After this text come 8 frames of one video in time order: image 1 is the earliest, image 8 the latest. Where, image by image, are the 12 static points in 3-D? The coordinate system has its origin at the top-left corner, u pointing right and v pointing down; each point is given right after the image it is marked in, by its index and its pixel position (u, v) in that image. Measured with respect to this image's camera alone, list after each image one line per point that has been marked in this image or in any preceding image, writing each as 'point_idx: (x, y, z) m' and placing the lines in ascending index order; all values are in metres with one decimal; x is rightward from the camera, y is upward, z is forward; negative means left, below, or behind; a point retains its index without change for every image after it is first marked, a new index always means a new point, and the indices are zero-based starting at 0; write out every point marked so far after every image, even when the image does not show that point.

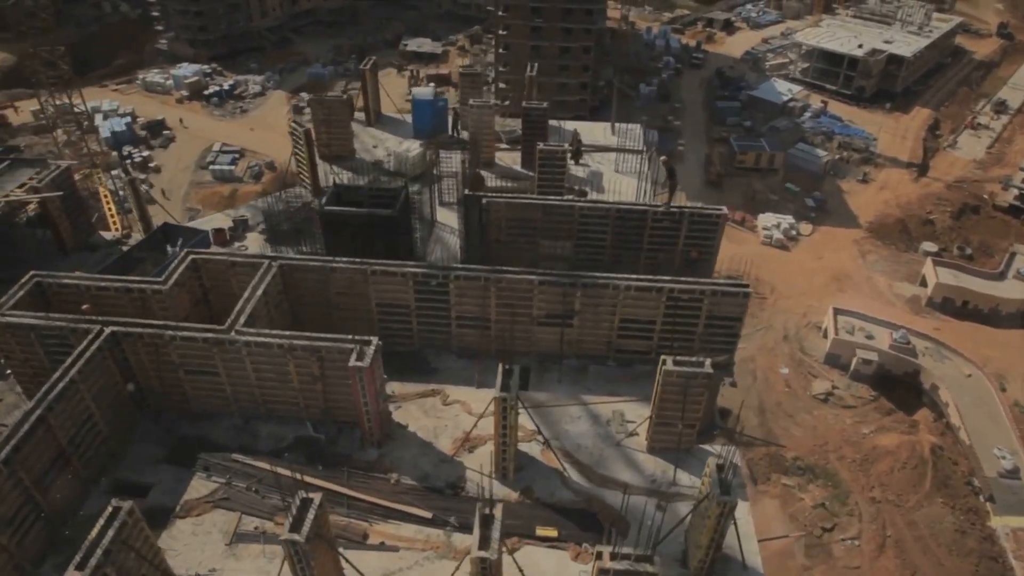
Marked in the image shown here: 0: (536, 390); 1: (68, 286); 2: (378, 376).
0: (+0.7, -2.8, +19.3) m
1: (-11.9, 0.0, +19.1) m
2: (-3.3, -2.2, +17.2) m
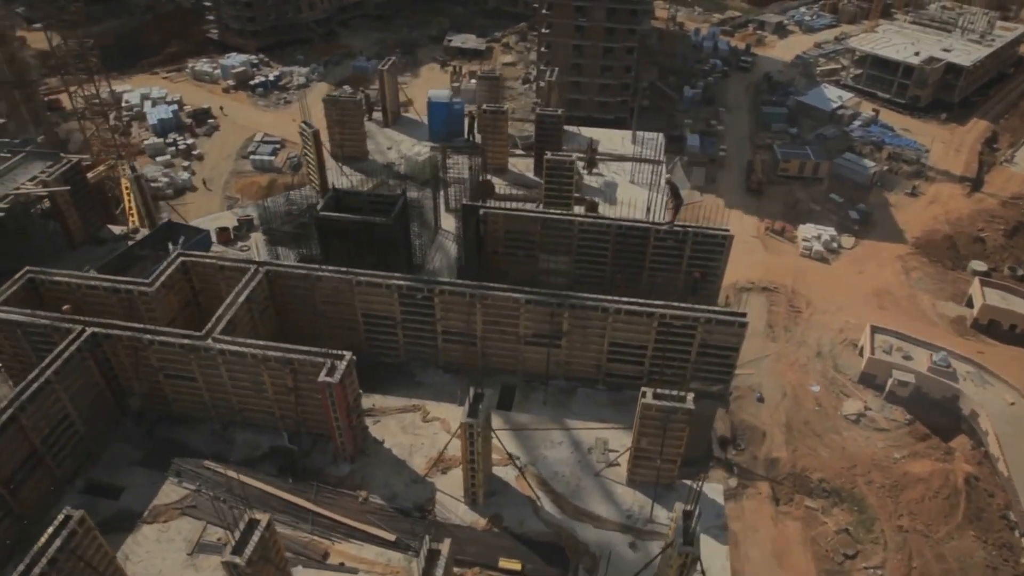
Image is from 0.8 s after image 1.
0: (+0.2, -3.3, +18.8) m
1: (-12.3, +0.1, +19.2) m
2: (-3.9, -2.5, +16.8) m
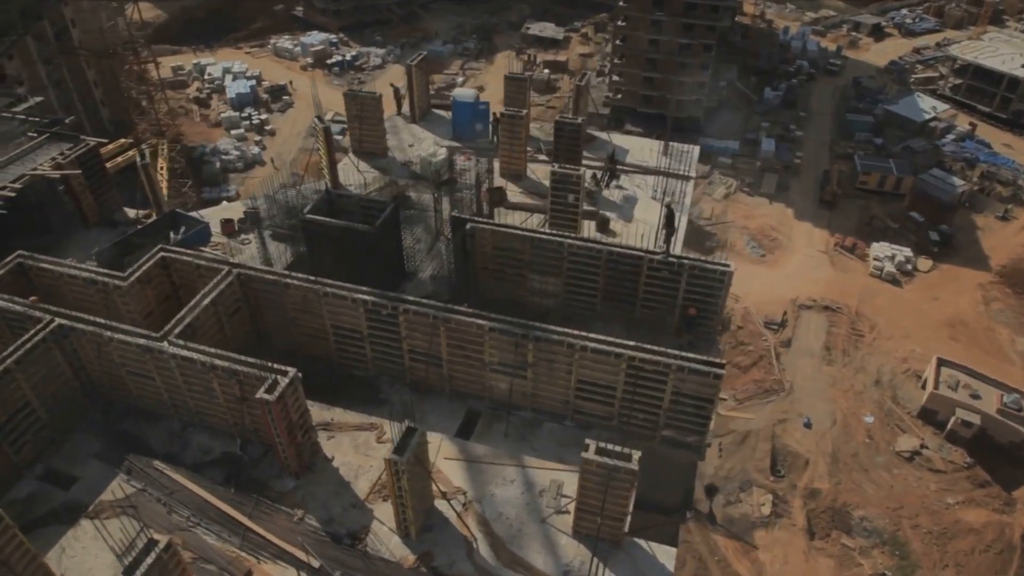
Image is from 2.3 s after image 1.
0: (-0.9, -4.0, +17.9) m
1: (-13.0, +0.5, +19.6) m
2: (-5.0, -2.8, +16.4) m
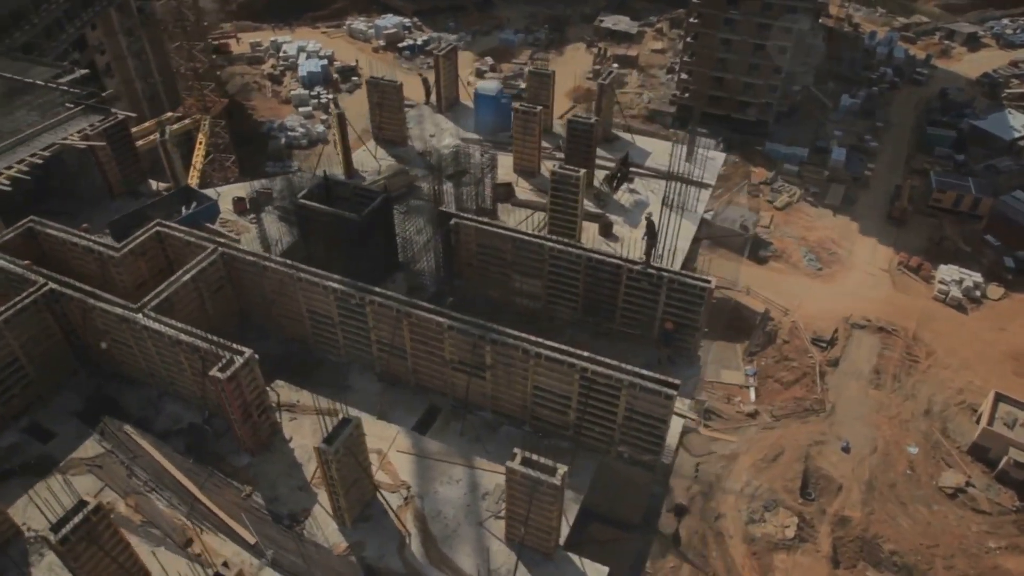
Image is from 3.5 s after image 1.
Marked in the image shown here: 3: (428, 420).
0: (-2.1, -3.9, +18.0) m
1: (-13.5, +1.6, +20.7) m
2: (-6.2, -2.4, +16.8) m
3: (-2.2, -3.5, +18.6) m
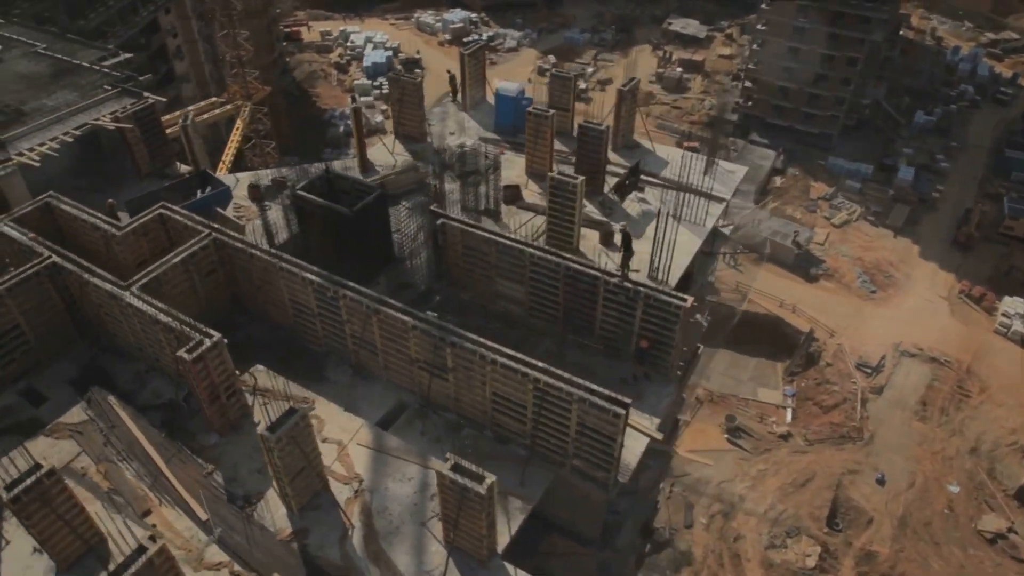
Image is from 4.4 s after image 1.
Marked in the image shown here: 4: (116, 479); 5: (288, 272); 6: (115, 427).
0: (-3.1, -3.8, +18.3) m
1: (-13.9, +2.4, +21.9) m
2: (-7.3, -2.1, +17.5) m
3: (-3.2, -3.4, +18.9) m
4: (-9.8, -4.7, +17.4) m
5: (-6.1, +0.4, +19.3) m
6: (-10.5, -3.7, +18.6) m
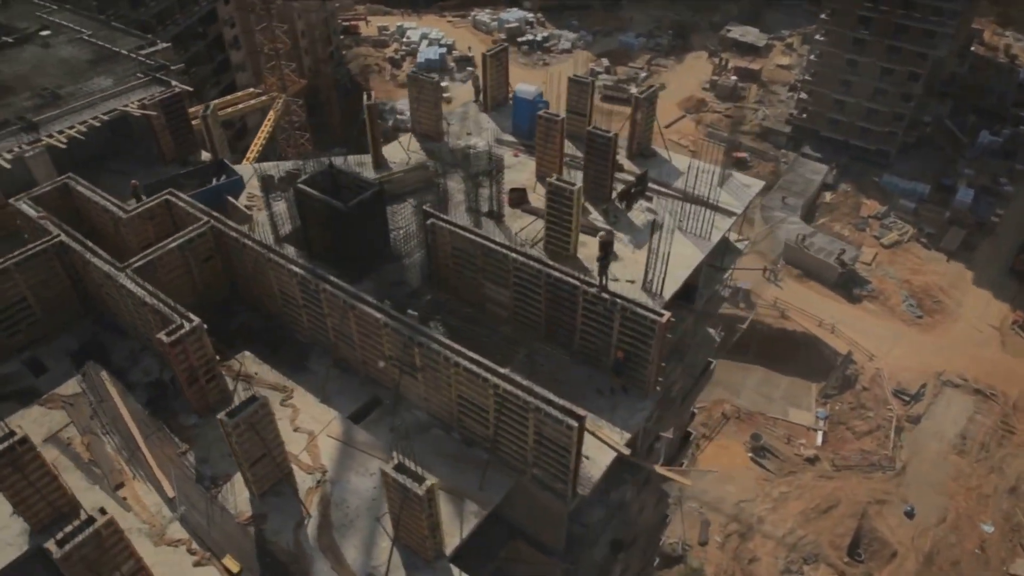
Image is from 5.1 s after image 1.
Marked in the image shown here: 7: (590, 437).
0: (-4.0, -3.7, +18.6) m
1: (-14.1, +3.1, +22.9) m
2: (-8.1, -1.7, +18.1) m
3: (-4.0, -3.3, +19.2) m
4: (-10.7, -4.2, +18.2) m
5: (-6.6, +0.7, +19.8) m
6: (-11.3, -3.1, +19.4) m
7: (+2.1, -3.9, +18.2) m
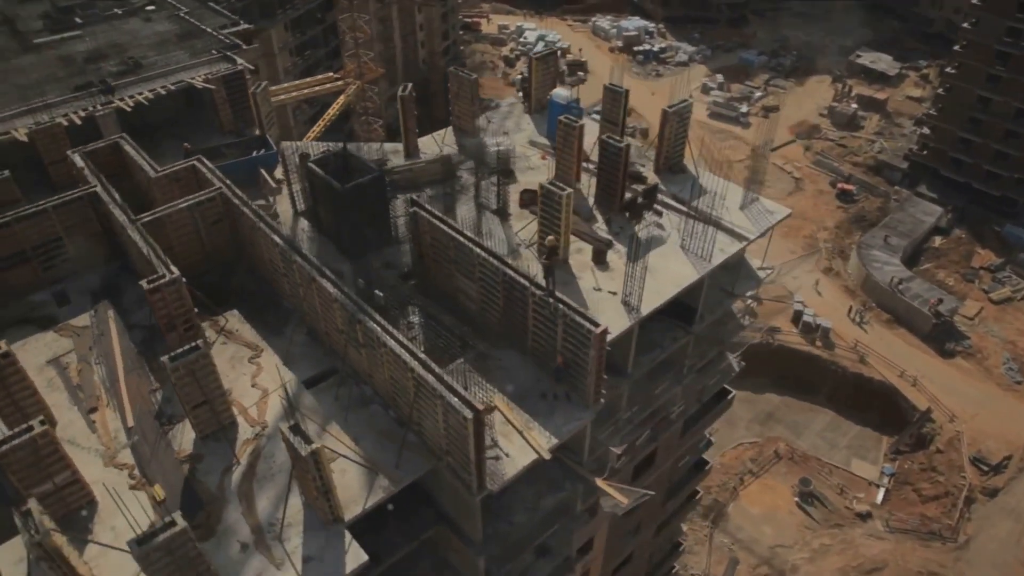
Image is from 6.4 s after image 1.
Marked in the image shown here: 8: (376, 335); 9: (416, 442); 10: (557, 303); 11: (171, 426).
0: (-5.7, -3.0, +19.9) m
1: (-14.1, +5.0, +25.7) m
2: (-9.5, -0.5, +20.0) m
3: (-5.6, -2.6, +20.5) m
4: (-12.5, -2.6, +20.5) m
5: (-7.6, +1.7, +21.5) m
6: (-12.7, -1.5, +21.8) m
7: (+0.1, -3.9, +18.6) m
8: (-3.4, -1.2, +18.0) m
9: (-2.5, -4.1, +18.5) m
10: (+1.3, -0.4, +18.9) m
11: (-9.2, -3.7, +19.0) m
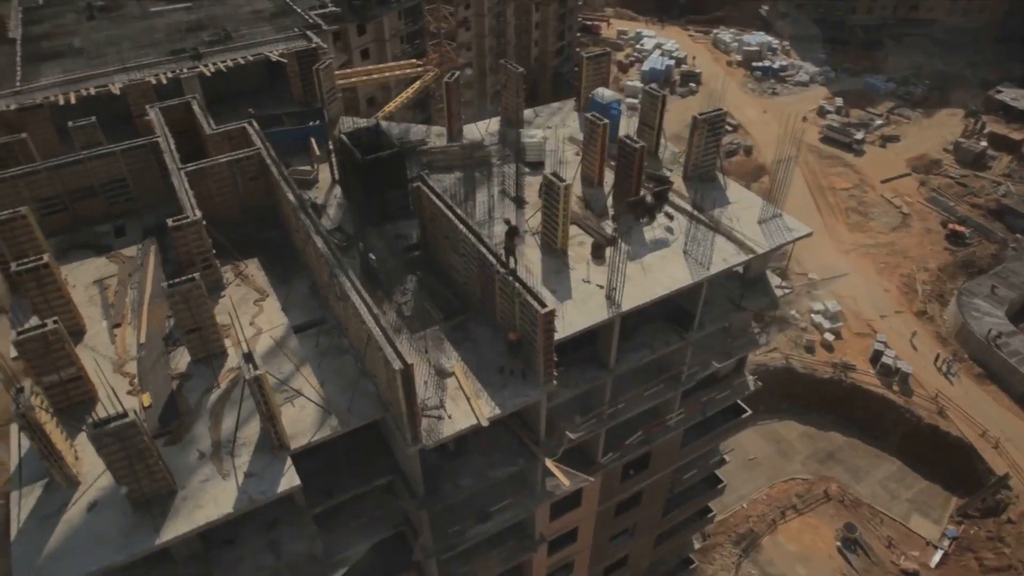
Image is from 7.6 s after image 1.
0: (-6.8, -1.6, +22.0) m
1: (-13.1, +7.4, +29.0) m
2: (-10.2, +1.4, +22.7) m
3: (-6.5, -1.2, +22.6) m
4: (-13.3, -0.4, +23.7) m
5: (-7.8, +3.3, +23.9) m
6: (-13.1, +0.8, +25.0) m
7: (-1.4, -3.2, +19.9) m
8: (-4.6, -0.1, +19.8) m
9: (-4.0, -3.0, +20.2) m
10: (+0.2, +0.1, +20.0) m
11: (-10.5, -1.8, +21.7) m
